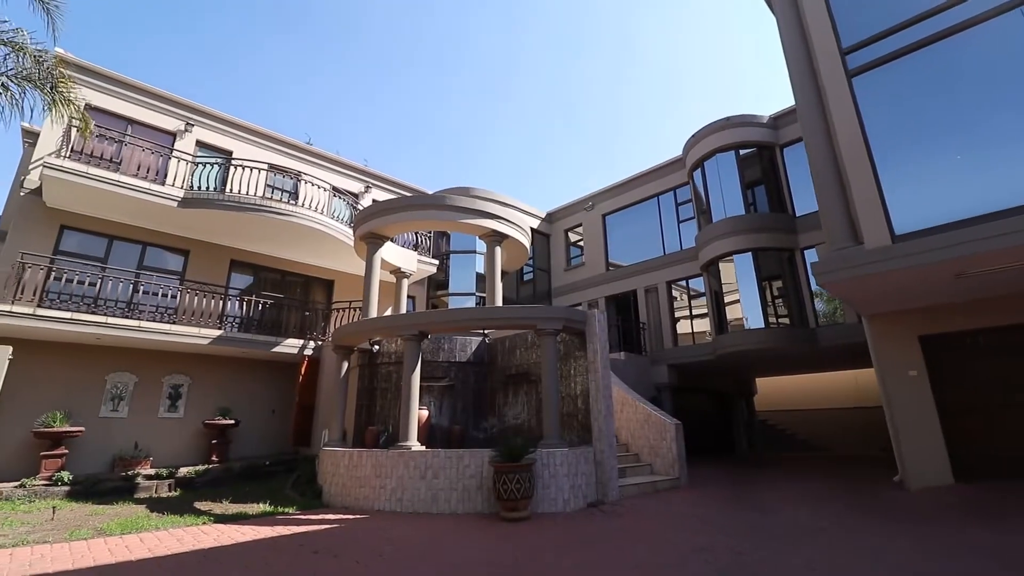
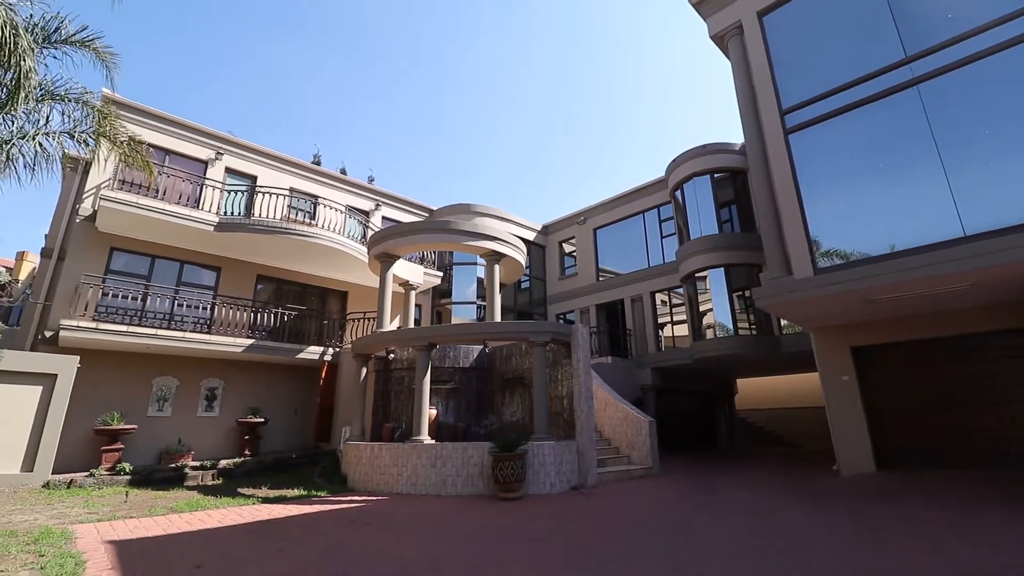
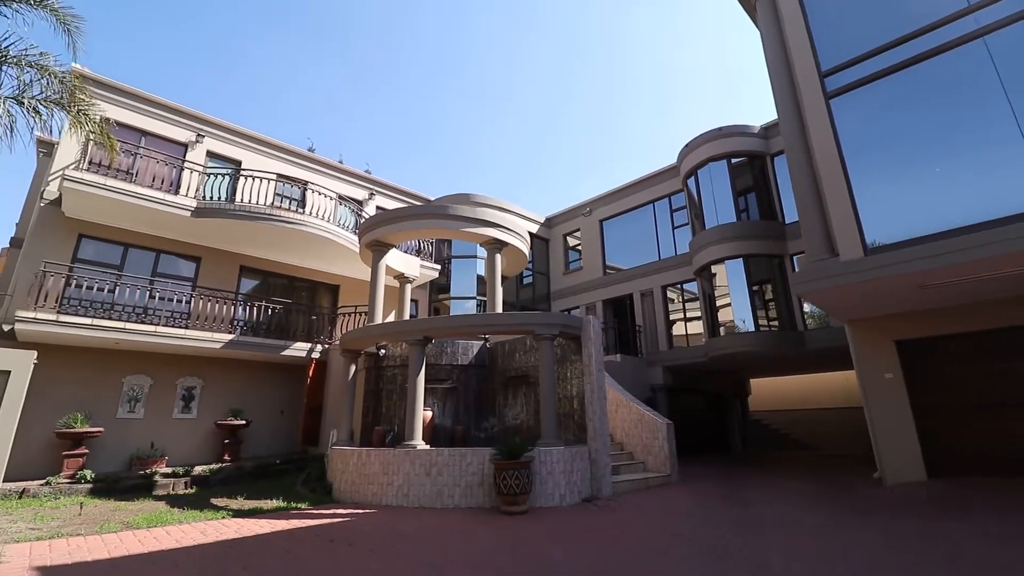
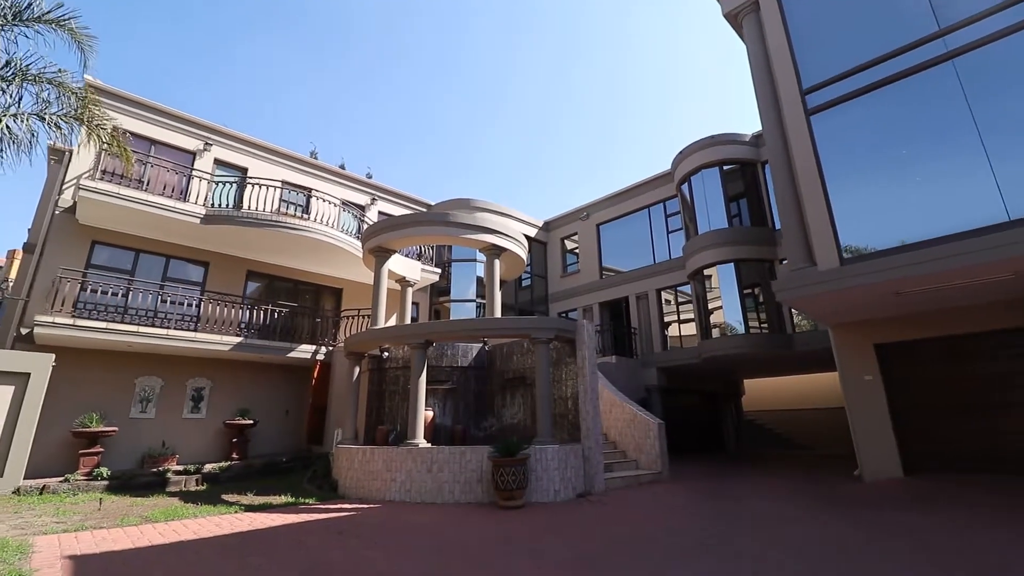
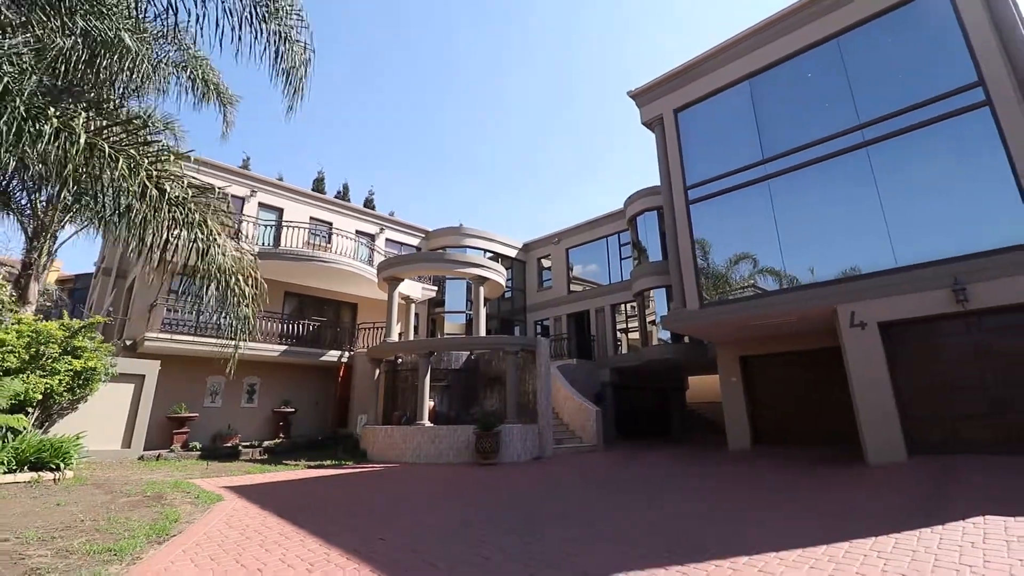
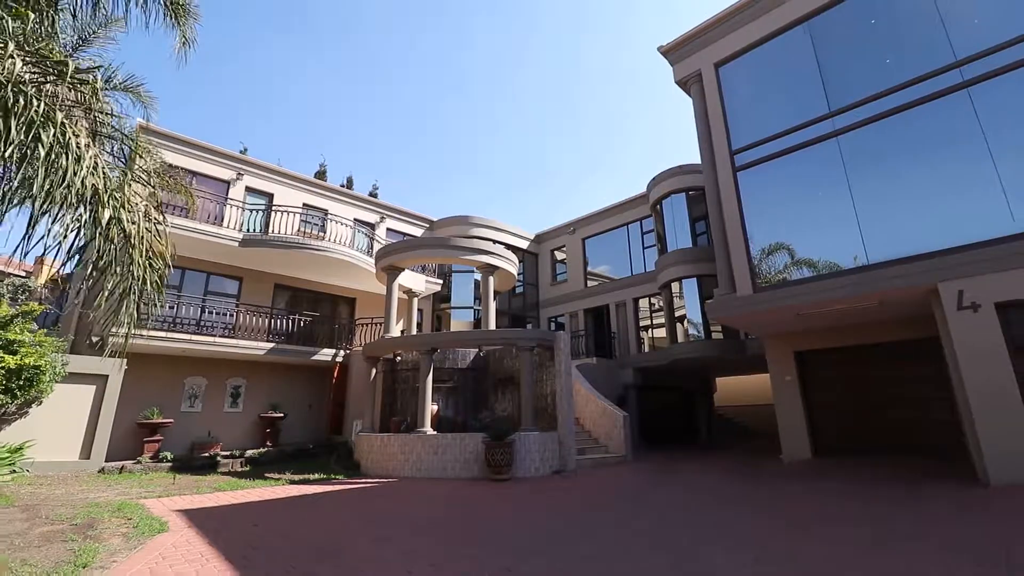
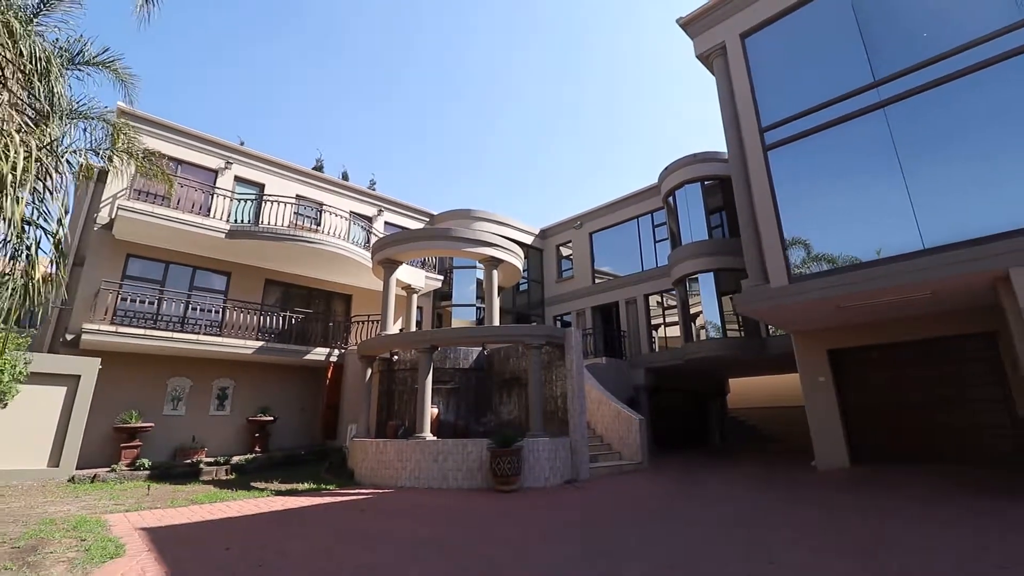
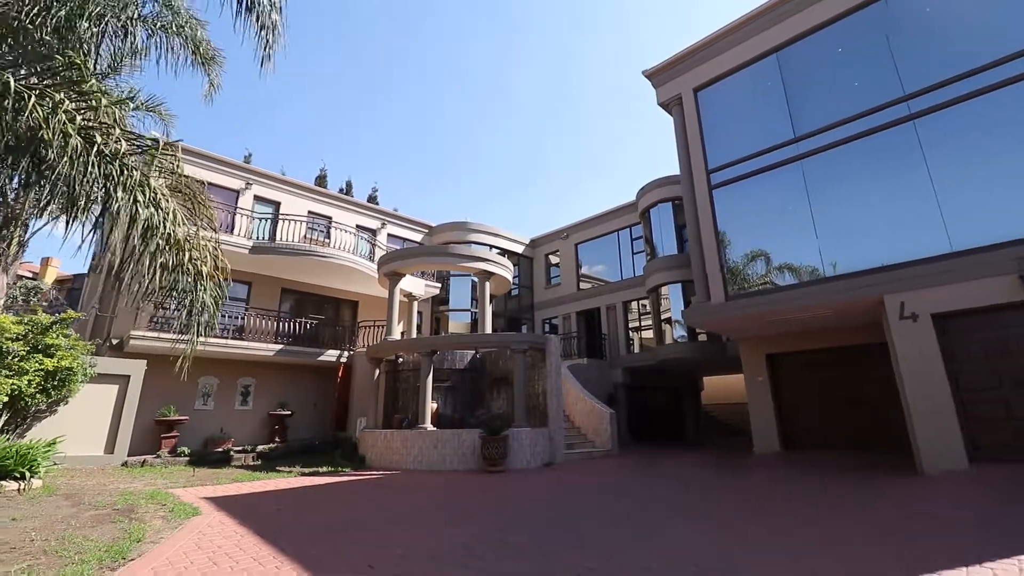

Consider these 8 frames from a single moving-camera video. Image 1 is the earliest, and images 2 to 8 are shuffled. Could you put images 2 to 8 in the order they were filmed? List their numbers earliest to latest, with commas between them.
3, 4, 2, 7, 6, 8, 5
